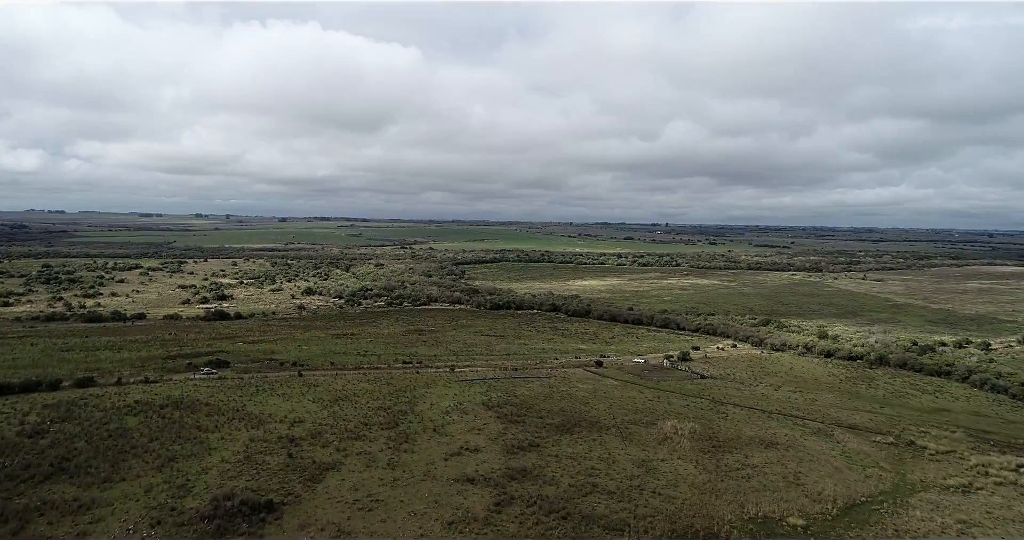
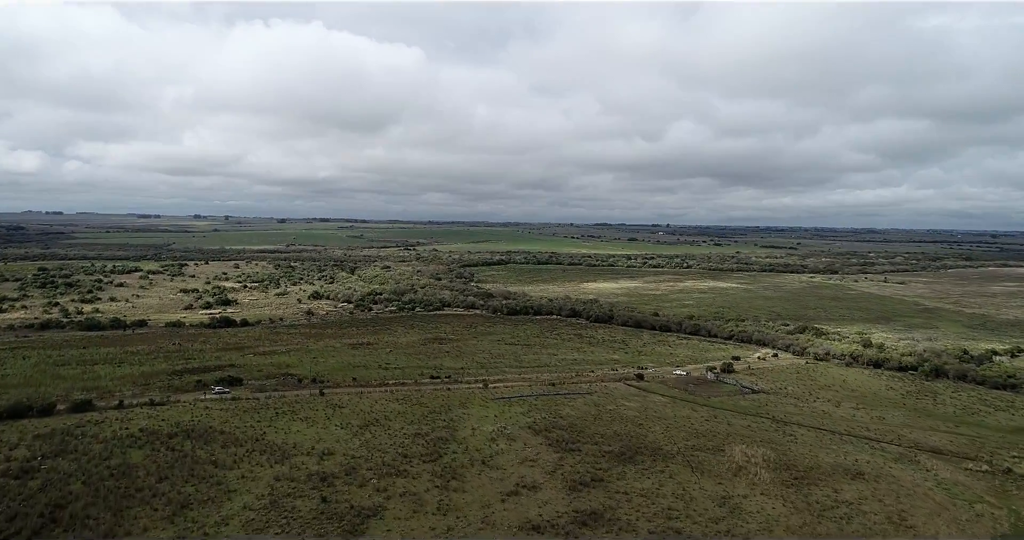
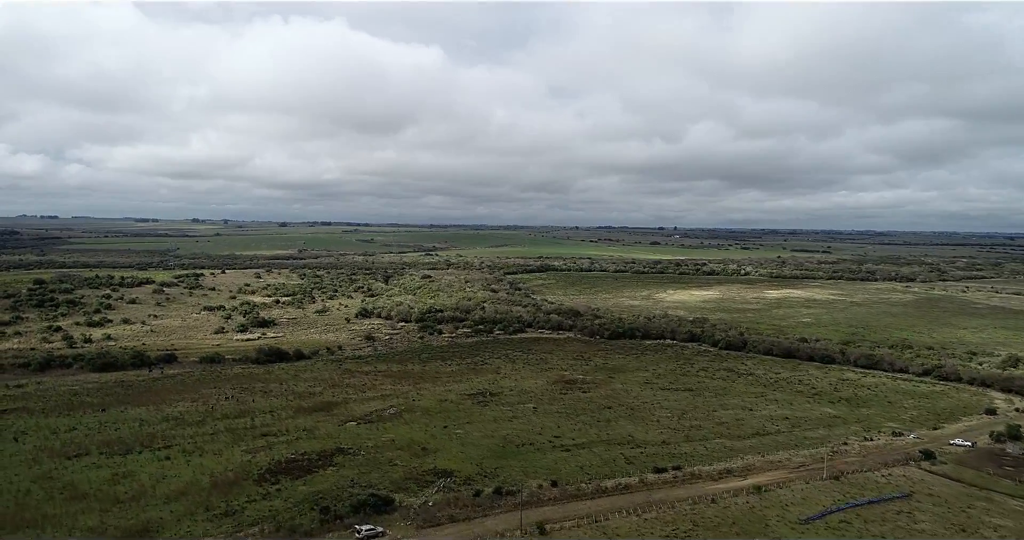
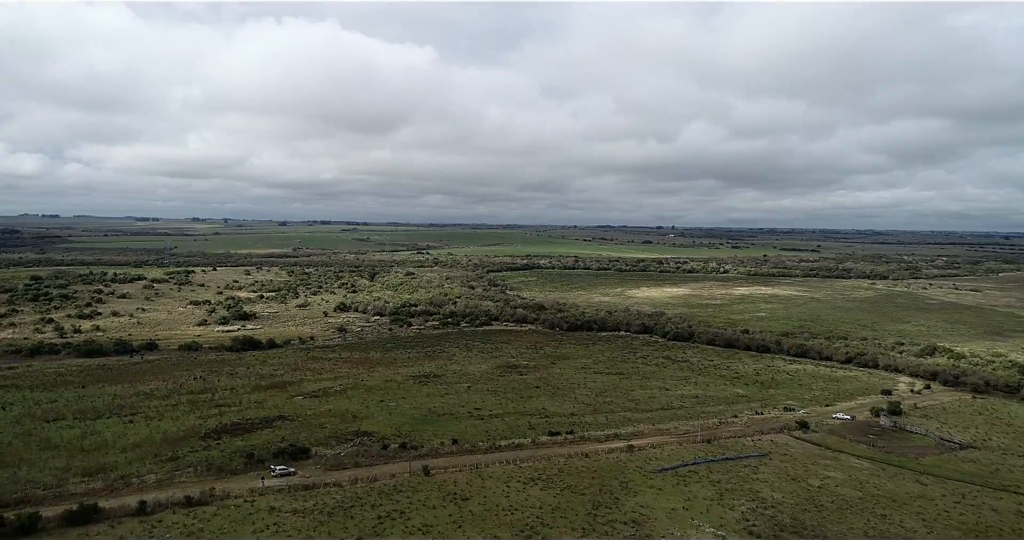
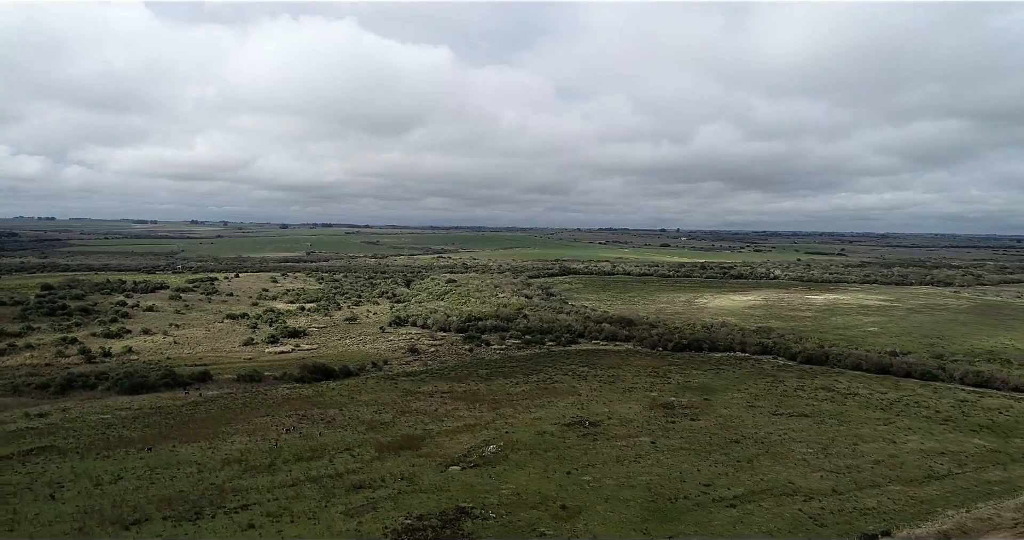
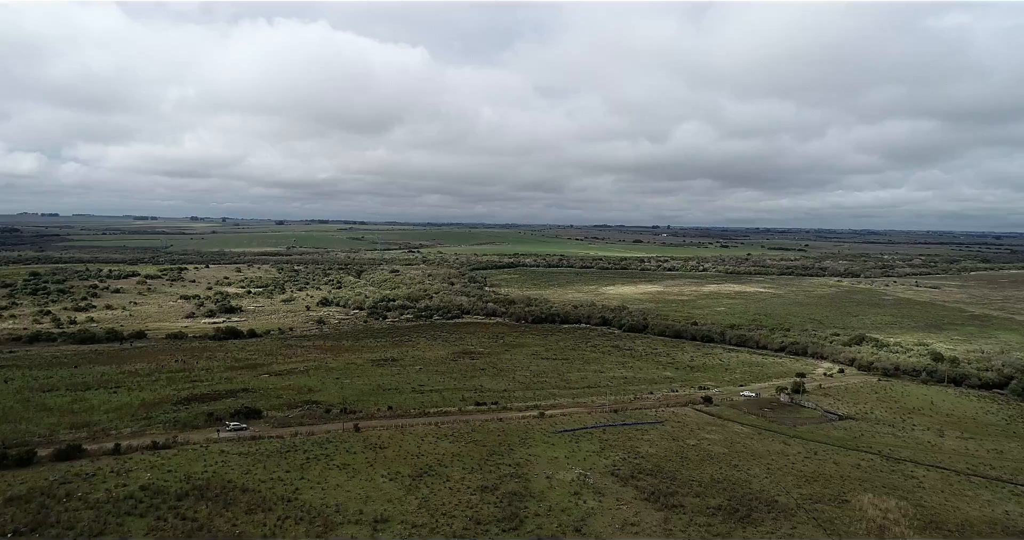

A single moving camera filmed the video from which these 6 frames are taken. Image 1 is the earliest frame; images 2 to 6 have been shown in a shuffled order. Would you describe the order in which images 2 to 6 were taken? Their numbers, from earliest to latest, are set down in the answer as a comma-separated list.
2, 6, 4, 3, 5
